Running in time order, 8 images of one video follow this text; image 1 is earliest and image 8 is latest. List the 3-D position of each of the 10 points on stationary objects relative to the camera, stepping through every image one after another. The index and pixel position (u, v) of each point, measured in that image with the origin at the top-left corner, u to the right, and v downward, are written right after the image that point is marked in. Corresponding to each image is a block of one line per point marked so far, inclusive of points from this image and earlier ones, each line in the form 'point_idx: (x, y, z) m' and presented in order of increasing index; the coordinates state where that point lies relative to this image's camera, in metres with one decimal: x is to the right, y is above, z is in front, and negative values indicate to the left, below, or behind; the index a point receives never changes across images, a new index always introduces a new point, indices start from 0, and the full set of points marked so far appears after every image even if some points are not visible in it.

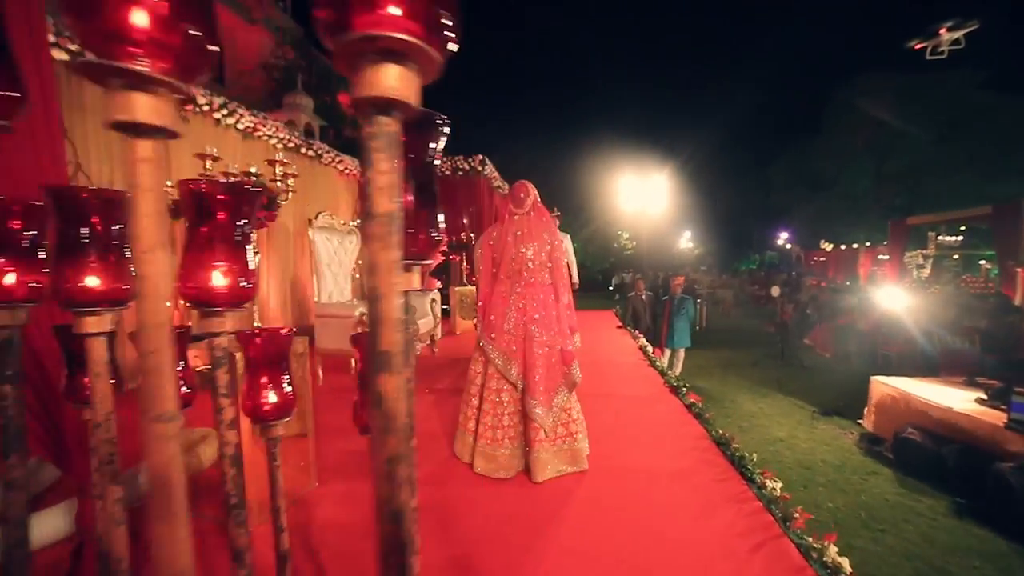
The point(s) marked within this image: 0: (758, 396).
0: (+3.4, -1.5, +6.0) m
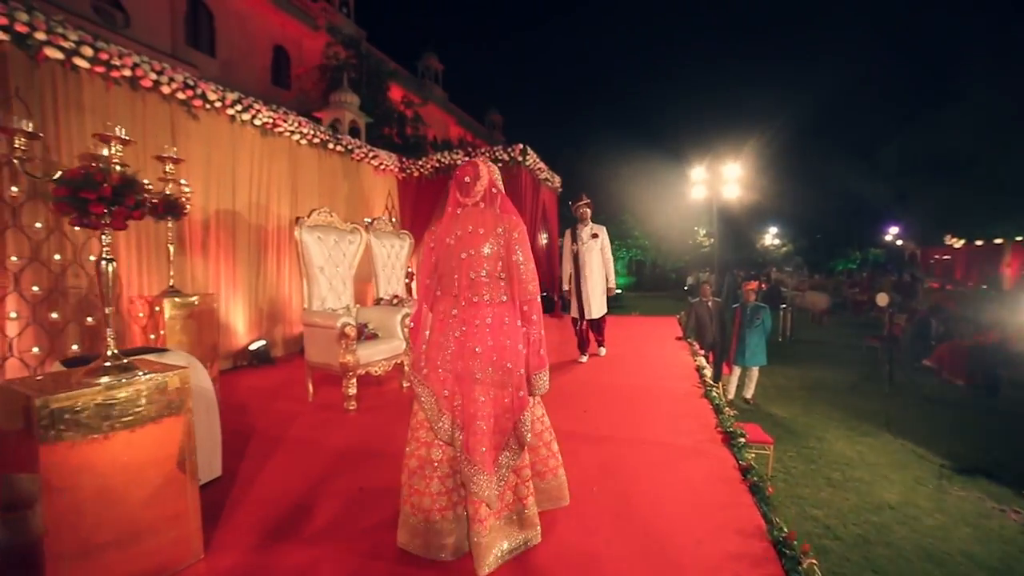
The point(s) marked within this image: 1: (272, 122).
0: (+3.8, -1.6, +4.7) m
1: (-3.0, +2.1, +5.5) m
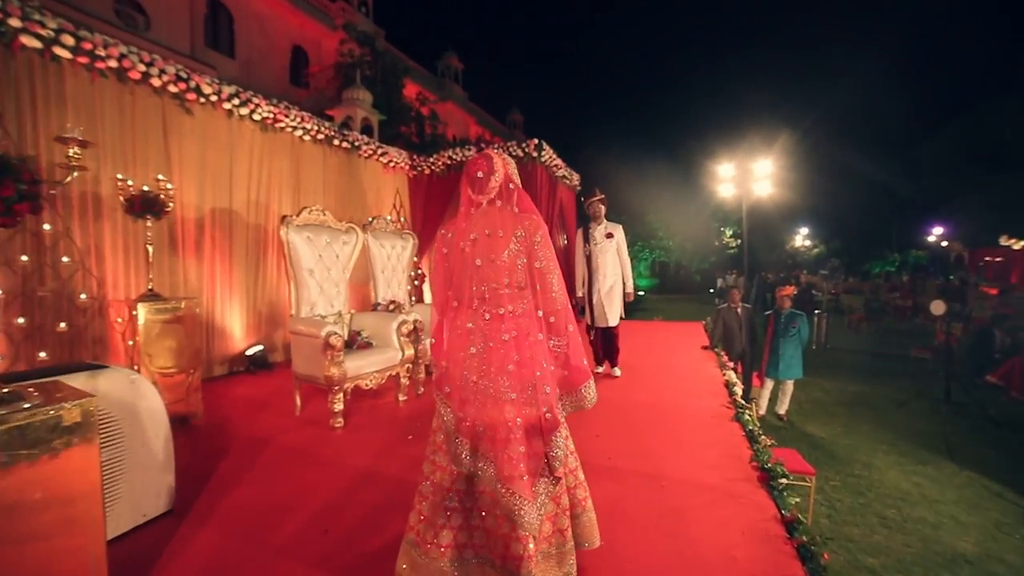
0: (+3.8, -1.7, +4.1) m
1: (-2.9, +2.1, +5.2) m
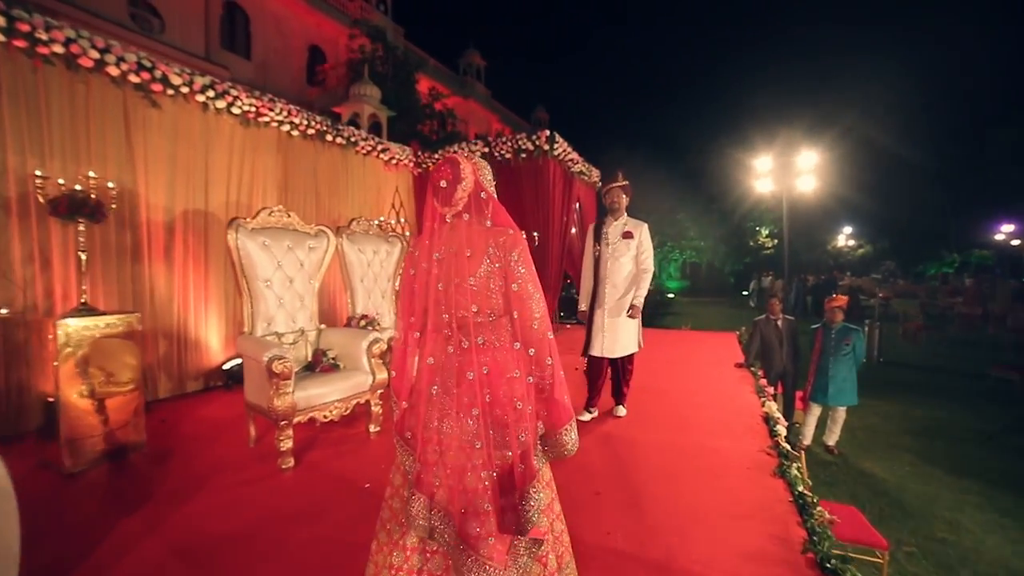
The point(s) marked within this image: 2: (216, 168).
0: (+3.7, -1.8, +3.3) m
1: (-2.8, +2.0, +4.8) m
2: (-3.2, +1.3, +4.7) m
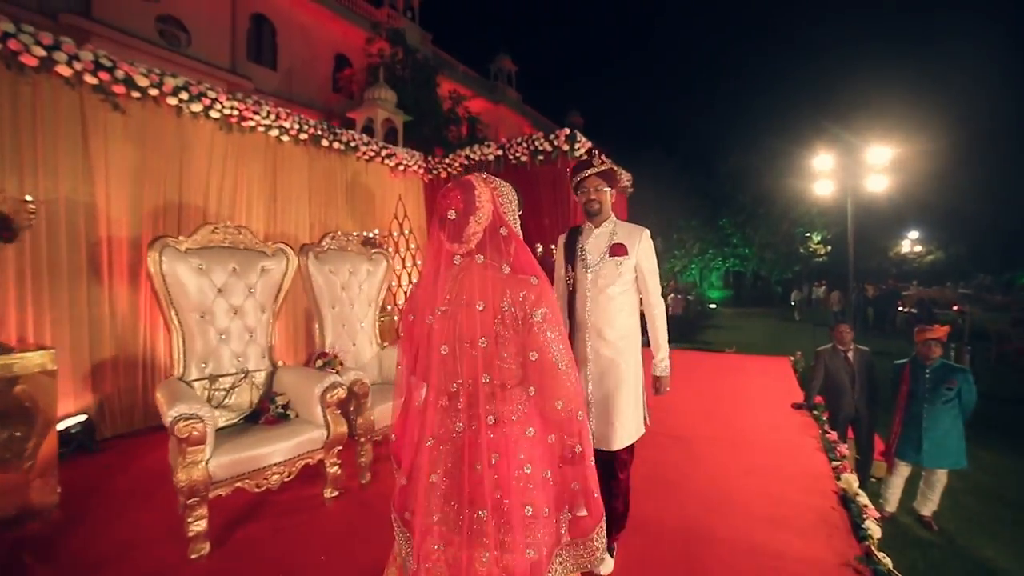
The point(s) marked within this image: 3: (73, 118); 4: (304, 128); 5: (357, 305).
0: (+3.7, -2.0, +2.2) m
1: (-2.8, +1.8, +4.3) m
2: (-3.2, +1.1, +4.3) m
3: (-3.6, +1.4, +3.6) m
4: (-2.4, +1.8, +4.9) m
5: (-1.3, -0.1, +3.5) m
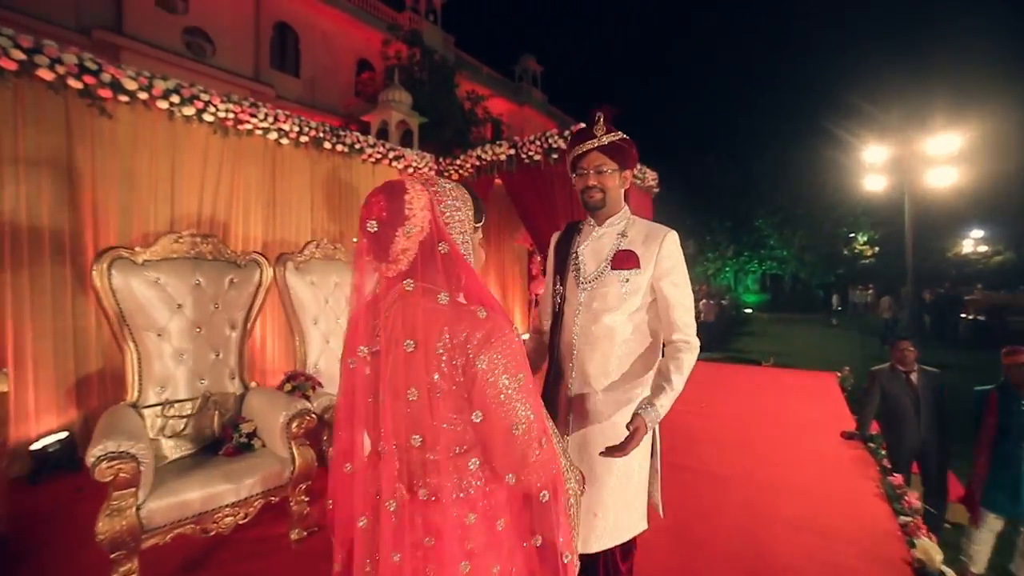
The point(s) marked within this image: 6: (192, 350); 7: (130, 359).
0: (+3.6, -2.1, +1.6) m
1: (-2.7, +1.7, +4.1) m
2: (-3.1, +1.0, +4.1) m
3: (-3.6, +1.3, +3.4) m
4: (-2.3, +1.7, +4.7) m
5: (-1.3, -0.2, +3.2) m
6: (-1.8, -0.3, +2.5) m
7: (-2.1, -0.4, +2.3) m
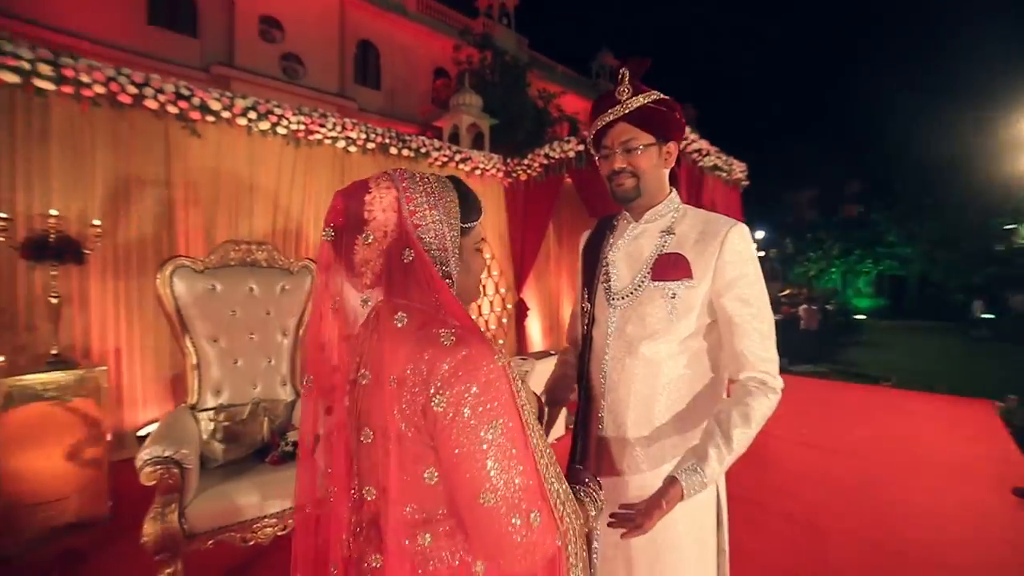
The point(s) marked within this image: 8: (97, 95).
0: (+3.6, -2.1, +0.6) m
1: (-2.1, +1.6, +4.3) m
2: (-2.5, +1.0, +4.4) m
3: (-3.1, +1.3, +3.8) m
4: (-1.6, +1.7, +4.8) m
5: (-0.9, -0.3, +3.2) m
6: (-1.6, -0.4, +2.5) m
7: (-1.8, -0.4, +2.4) m
8: (-3.3, +1.5, +3.3) m
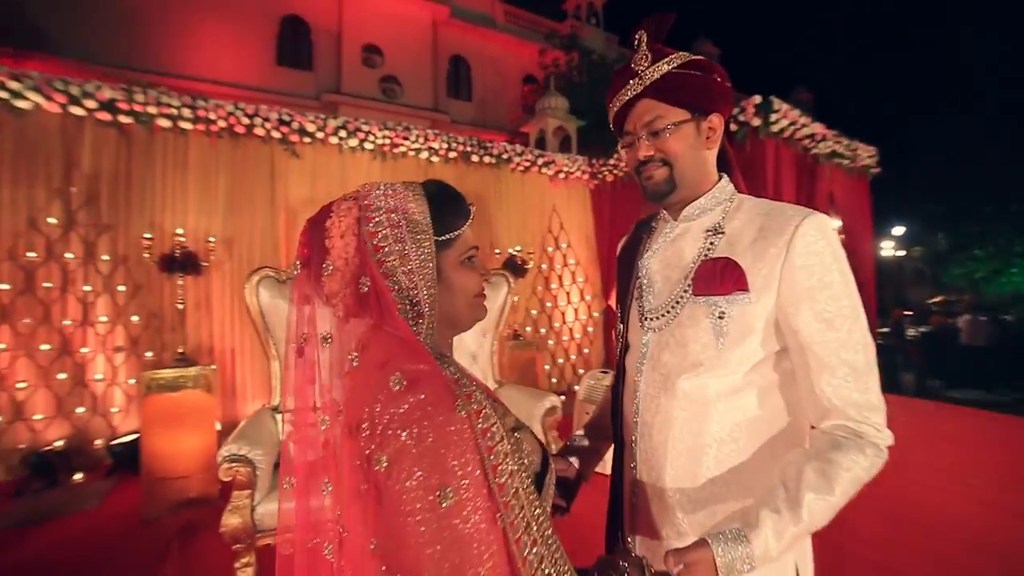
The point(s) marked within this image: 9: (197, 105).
0: (+3.4, -2.1, -0.3) m
1: (-1.3, +1.5, +4.6) m
2: (-1.7, +0.9, +4.7) m
3: (-2.4, +1.2, +4.3) m
4: (-0.7, +1.6, +4.9) m
5: (-0.4, -0.3, +3.1) m
6: (-1.2, -0.4, +2.7) m
7: (-1.5, -0.5, +2.6) m
8: (-2.7, +1.5, +3.8) m
9: (-2.8, +1.6, +3.6) m
